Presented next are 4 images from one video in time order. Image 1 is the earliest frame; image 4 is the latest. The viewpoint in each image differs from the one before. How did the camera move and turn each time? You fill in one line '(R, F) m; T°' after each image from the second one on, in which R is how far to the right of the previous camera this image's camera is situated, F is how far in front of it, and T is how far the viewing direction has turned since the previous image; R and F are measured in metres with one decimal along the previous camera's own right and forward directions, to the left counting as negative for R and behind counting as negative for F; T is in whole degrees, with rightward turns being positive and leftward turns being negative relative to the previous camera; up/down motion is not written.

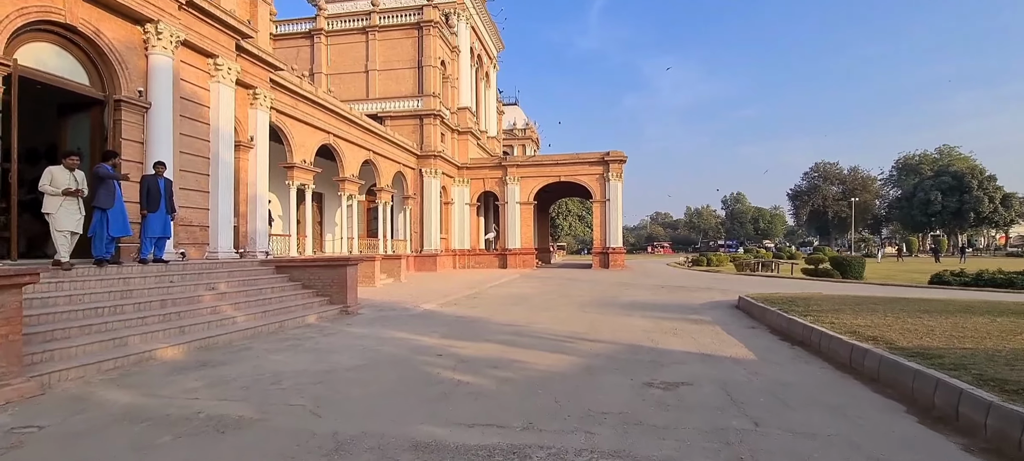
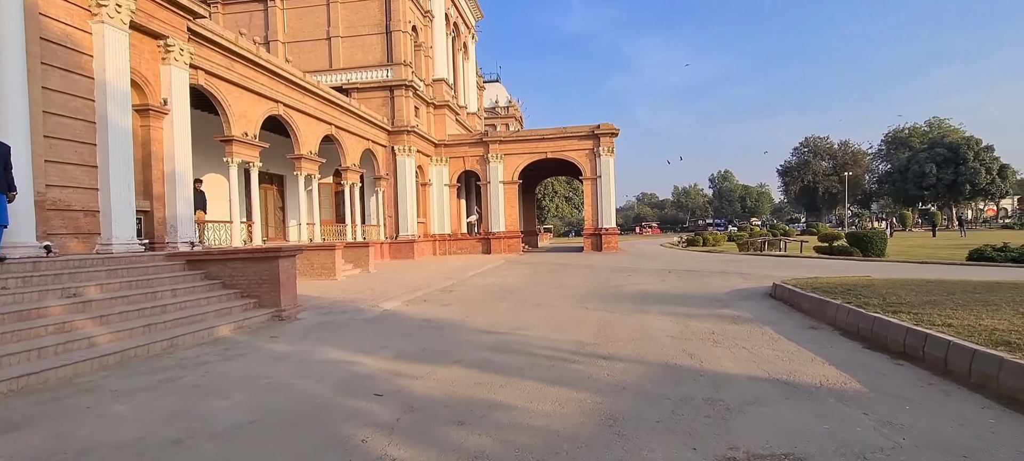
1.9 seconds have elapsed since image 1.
(+0.1, +2.3) m; +2°
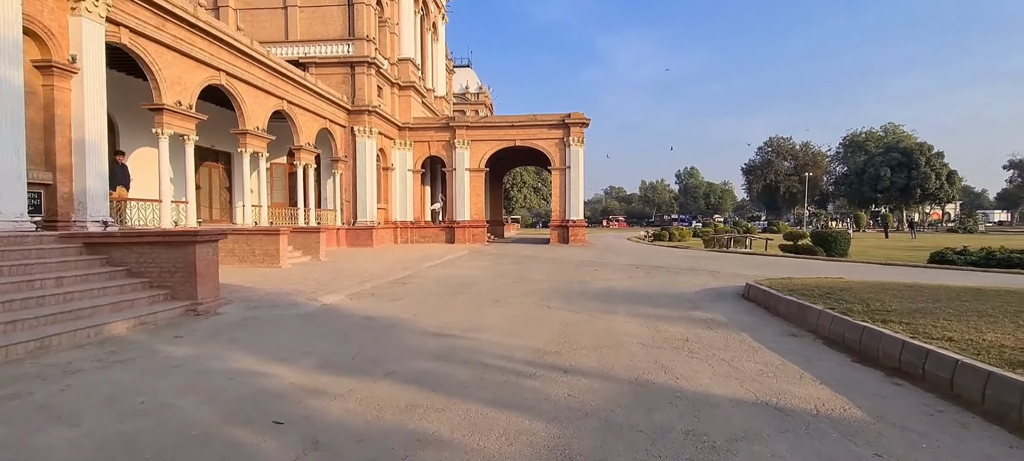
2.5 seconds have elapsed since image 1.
(+0.2, +0.8) m; +4°
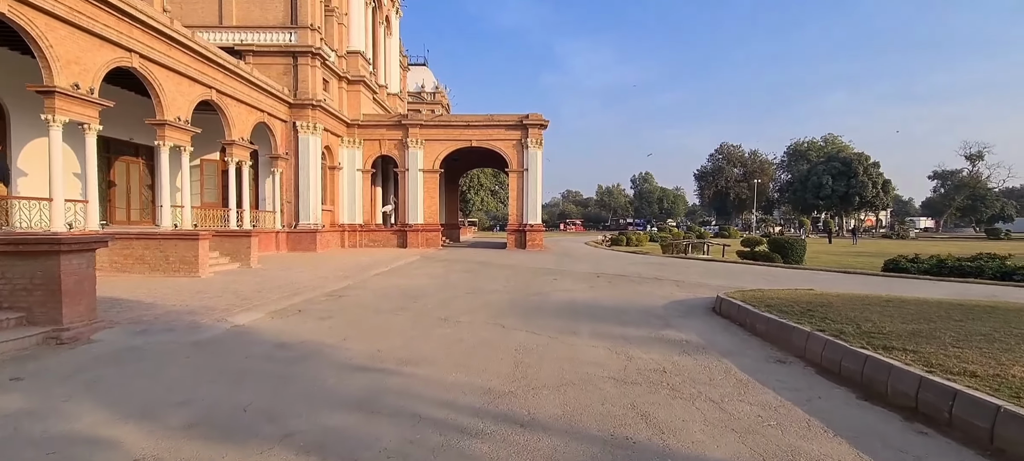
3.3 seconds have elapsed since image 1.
(+0.1, +1.0) m; +5°
